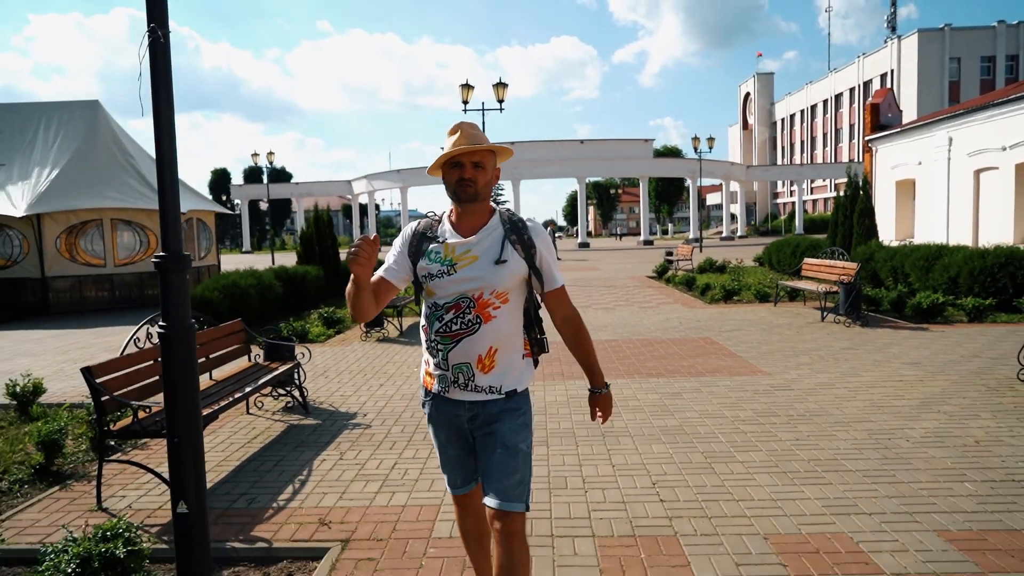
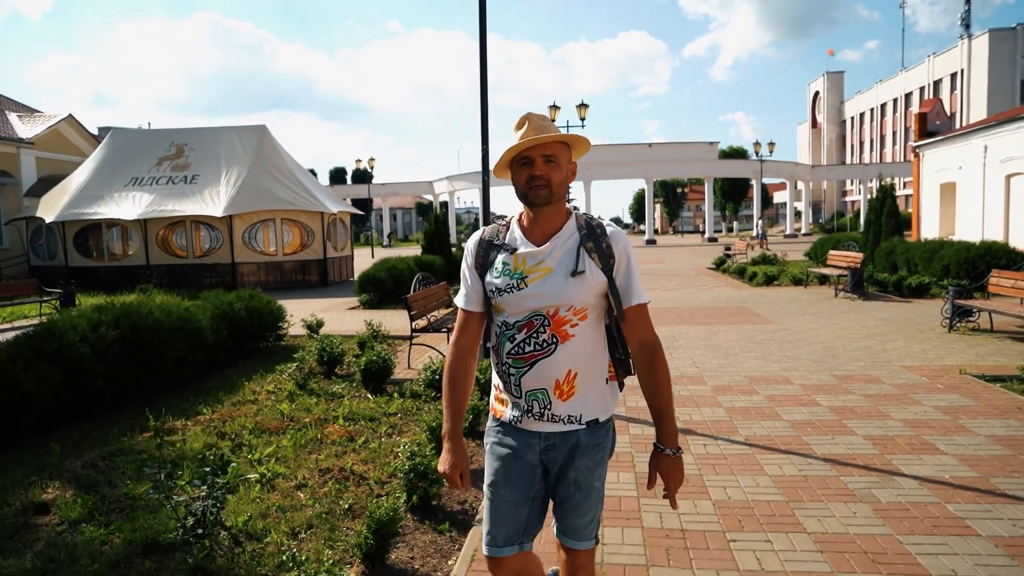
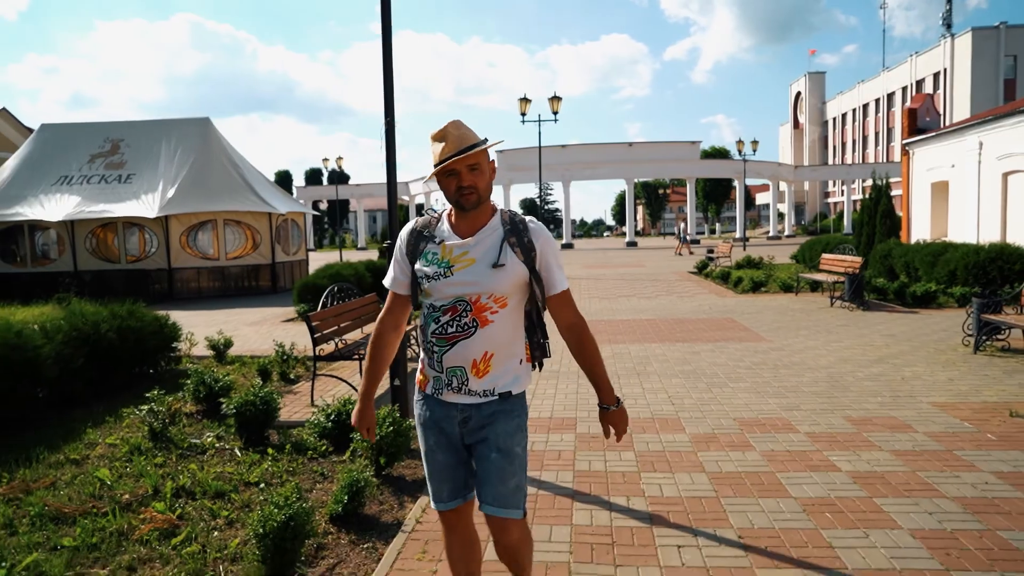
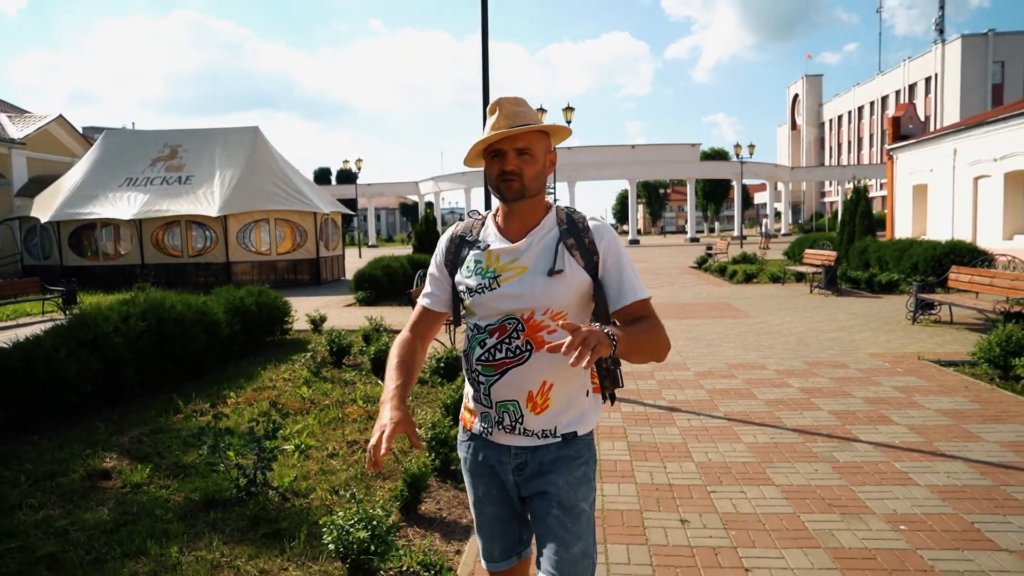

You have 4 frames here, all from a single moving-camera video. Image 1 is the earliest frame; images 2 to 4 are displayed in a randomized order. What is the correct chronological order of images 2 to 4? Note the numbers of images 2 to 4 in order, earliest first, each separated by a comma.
3, 2, 4
